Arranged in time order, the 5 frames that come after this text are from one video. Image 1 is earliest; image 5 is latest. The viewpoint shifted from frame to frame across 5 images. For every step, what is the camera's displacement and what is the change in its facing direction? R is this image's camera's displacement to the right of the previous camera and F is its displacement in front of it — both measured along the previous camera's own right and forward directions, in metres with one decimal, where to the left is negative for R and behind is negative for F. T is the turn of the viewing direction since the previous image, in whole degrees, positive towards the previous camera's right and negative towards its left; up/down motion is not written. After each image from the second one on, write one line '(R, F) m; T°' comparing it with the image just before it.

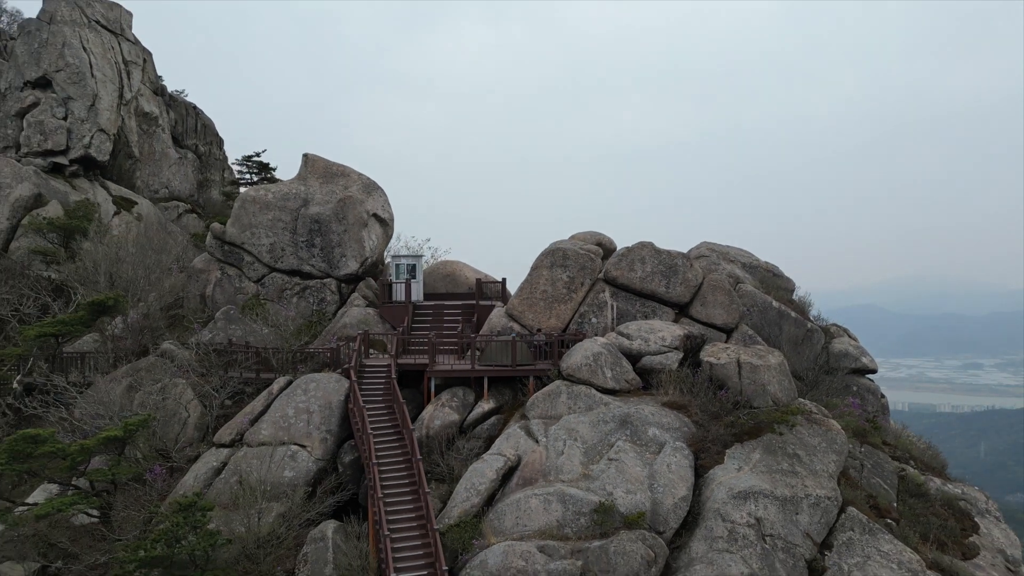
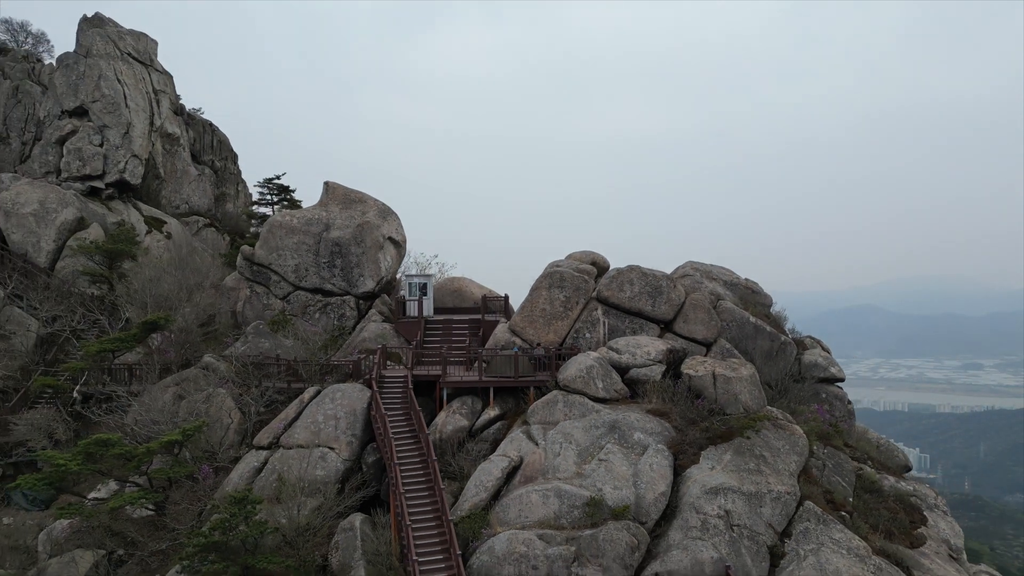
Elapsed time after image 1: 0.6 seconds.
(-0.1, -2.1) m; 0°
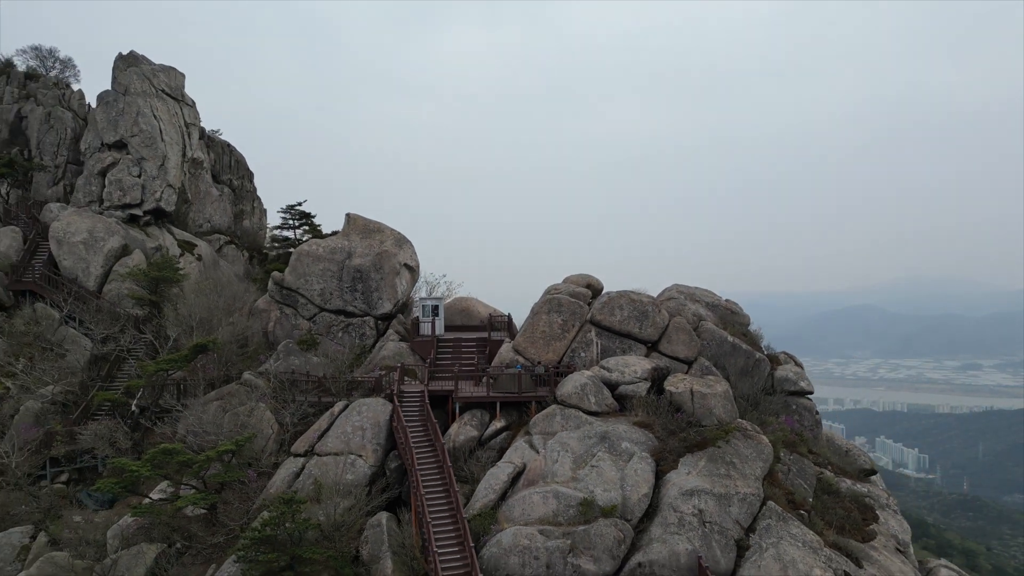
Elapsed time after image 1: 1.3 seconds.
(-0.1, -2.6) m; 0°
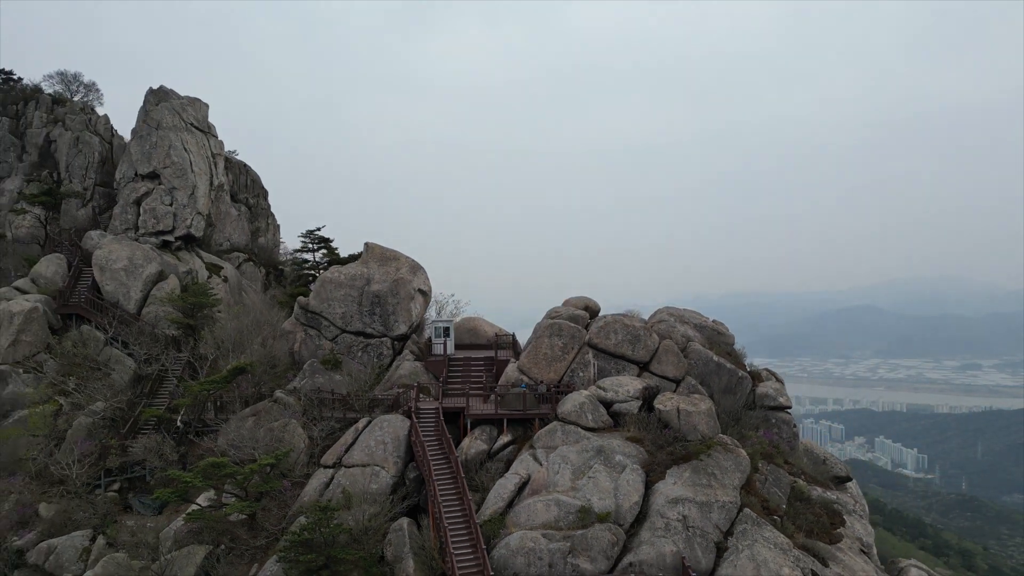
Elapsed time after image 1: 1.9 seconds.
(-0.2, -2.4) m; 0°
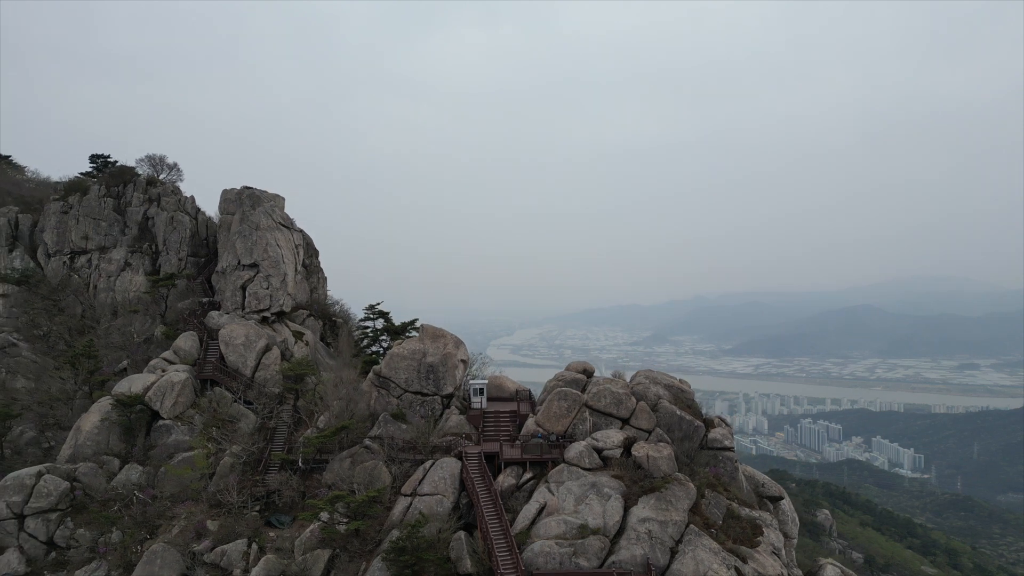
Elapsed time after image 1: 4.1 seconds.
(-1.2, -10.0) m; 0°
